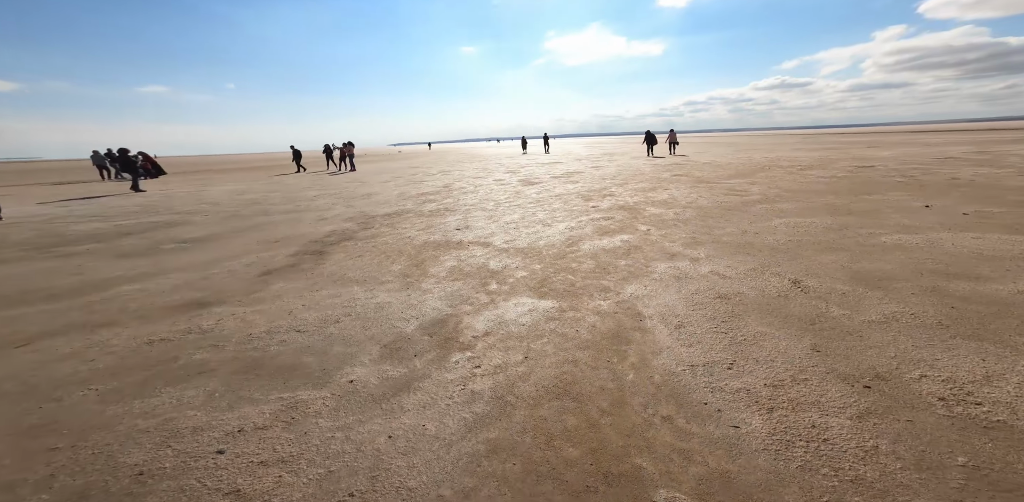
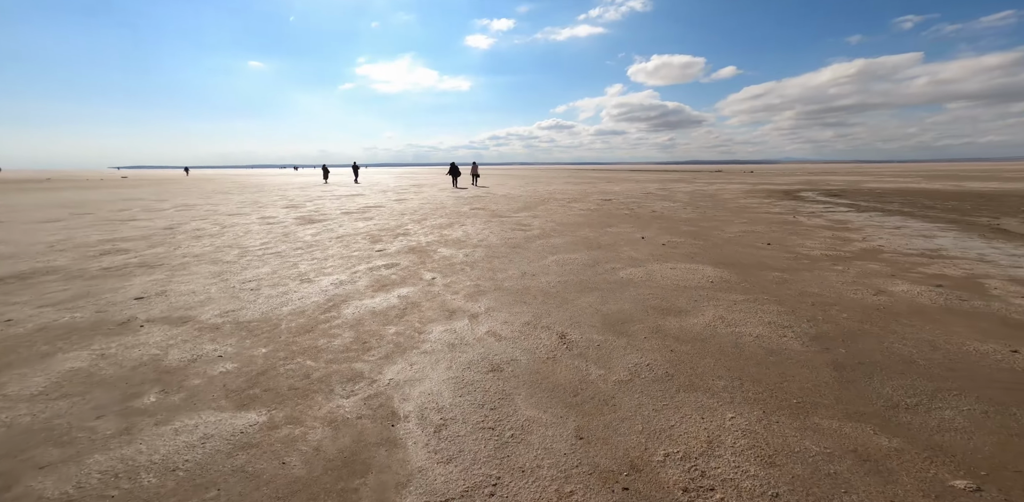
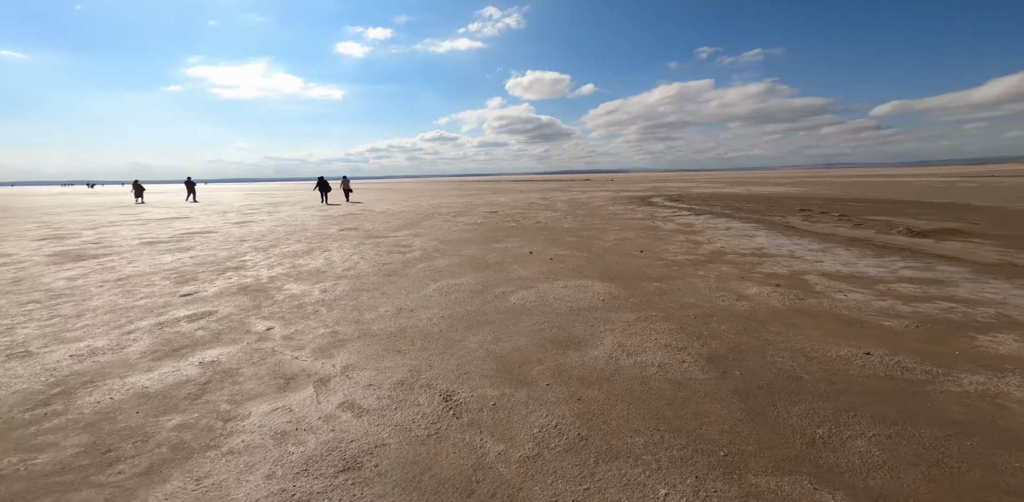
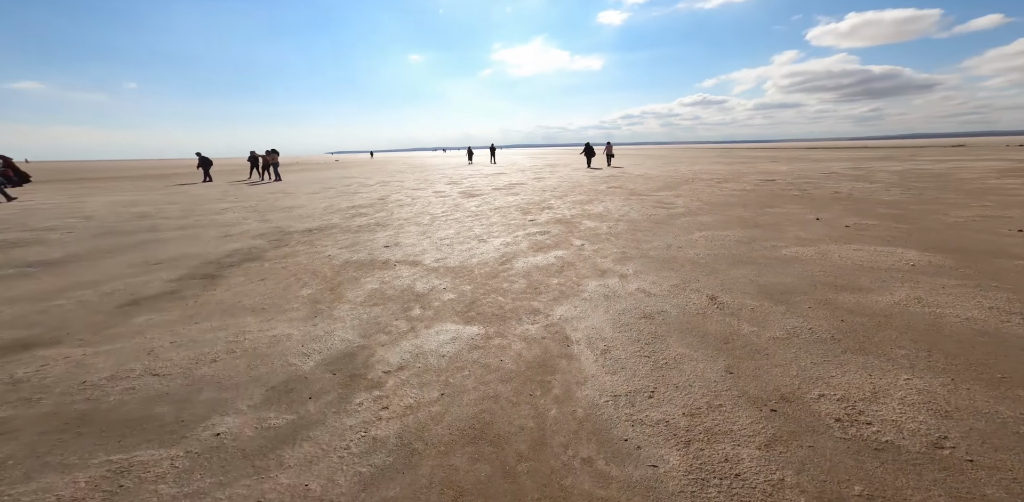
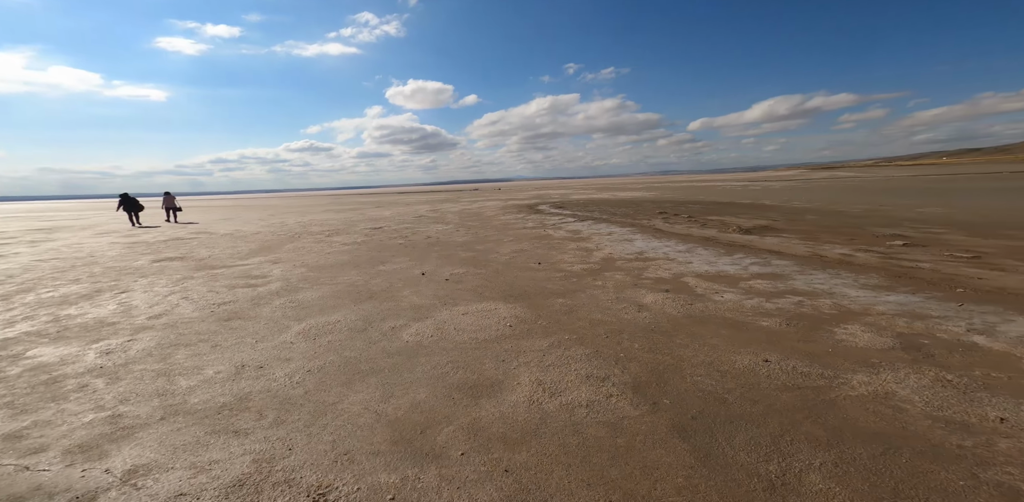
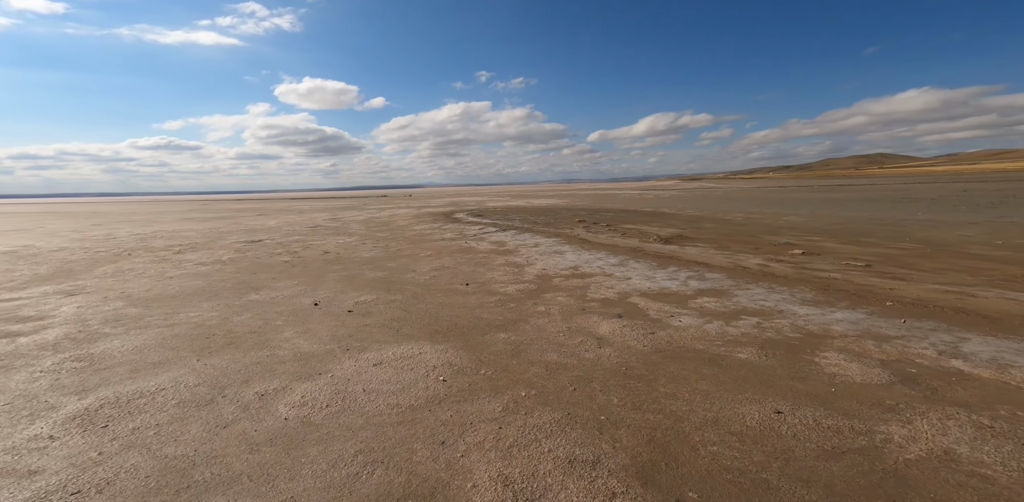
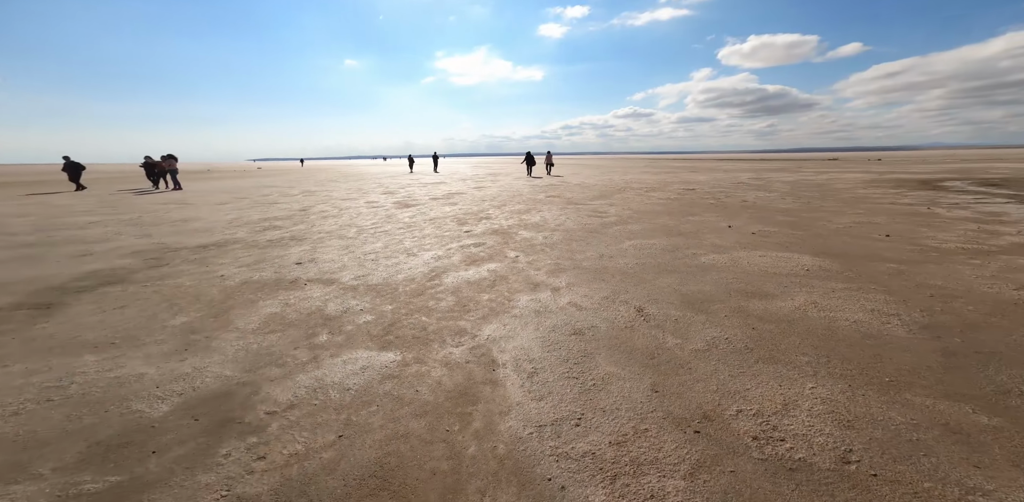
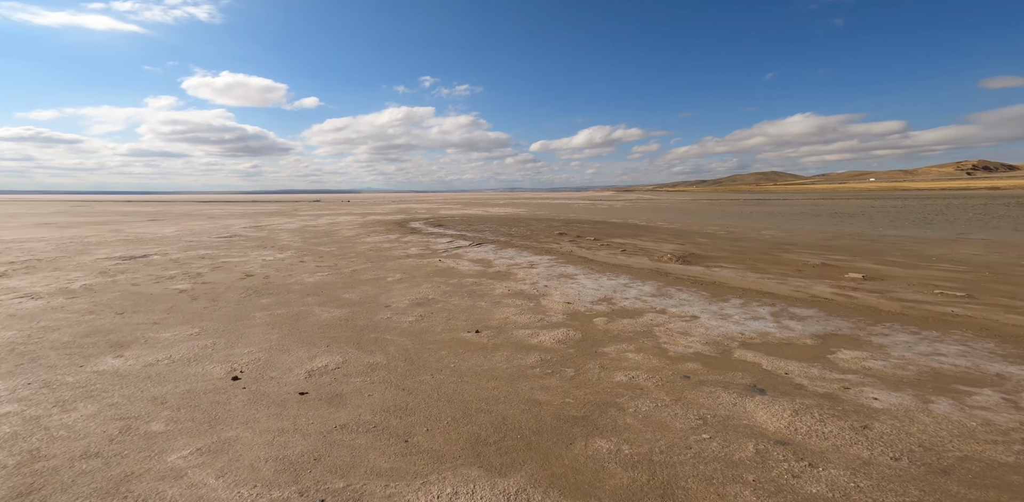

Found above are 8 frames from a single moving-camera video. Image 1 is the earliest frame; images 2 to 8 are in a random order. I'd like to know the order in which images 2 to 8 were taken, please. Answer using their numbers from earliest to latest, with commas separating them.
4, 7, 2, 3, 5, 6, 8
